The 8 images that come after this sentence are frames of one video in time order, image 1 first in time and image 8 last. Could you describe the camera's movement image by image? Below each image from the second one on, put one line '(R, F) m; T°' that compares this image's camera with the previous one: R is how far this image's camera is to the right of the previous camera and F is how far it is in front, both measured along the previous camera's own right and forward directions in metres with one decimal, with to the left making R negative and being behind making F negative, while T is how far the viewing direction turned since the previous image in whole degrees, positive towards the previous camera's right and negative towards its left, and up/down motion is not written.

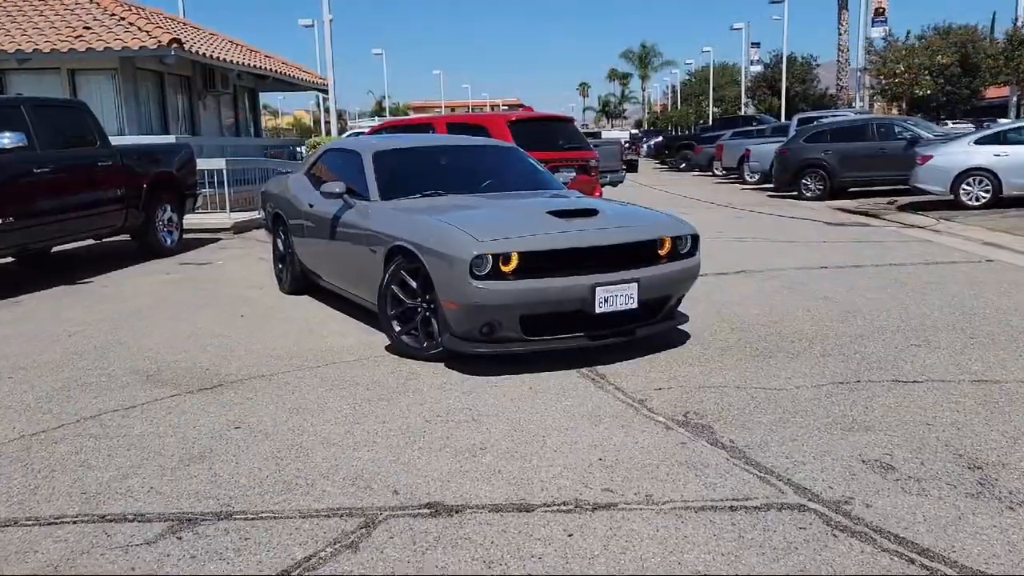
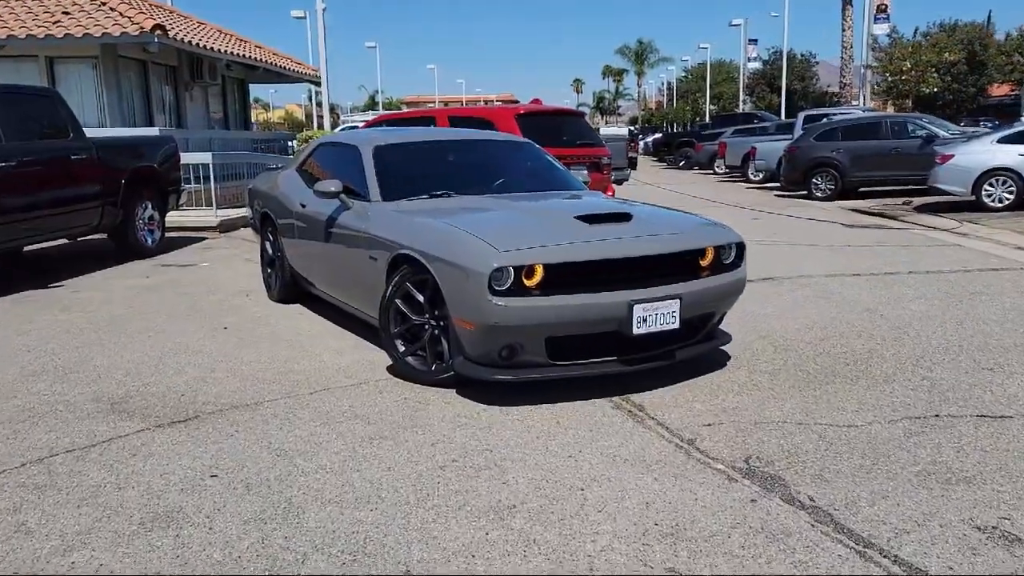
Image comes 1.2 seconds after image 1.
(-0.2, +0.7) m; +1°
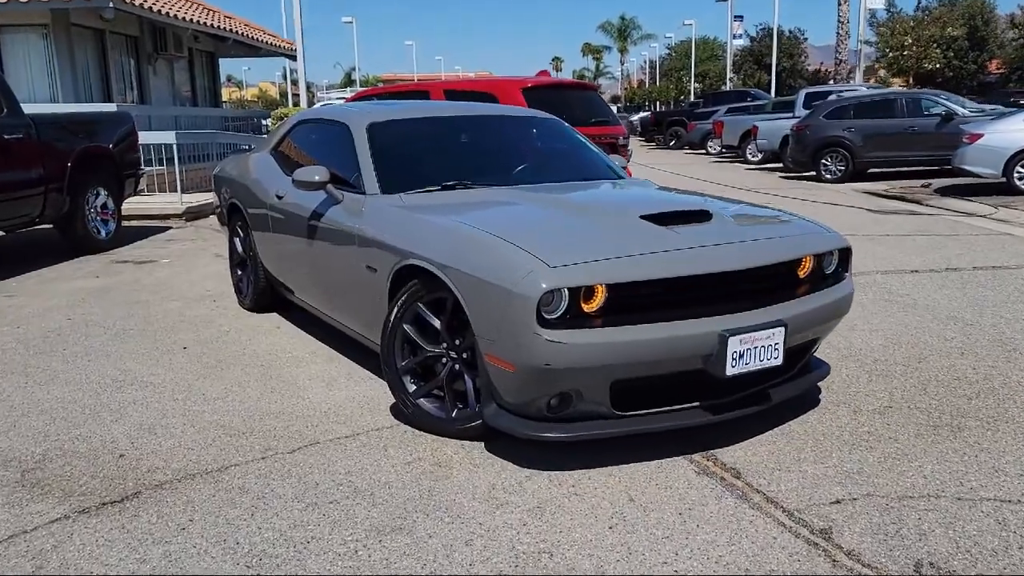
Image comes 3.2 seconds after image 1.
(-0.3, +1.2) m; +2°
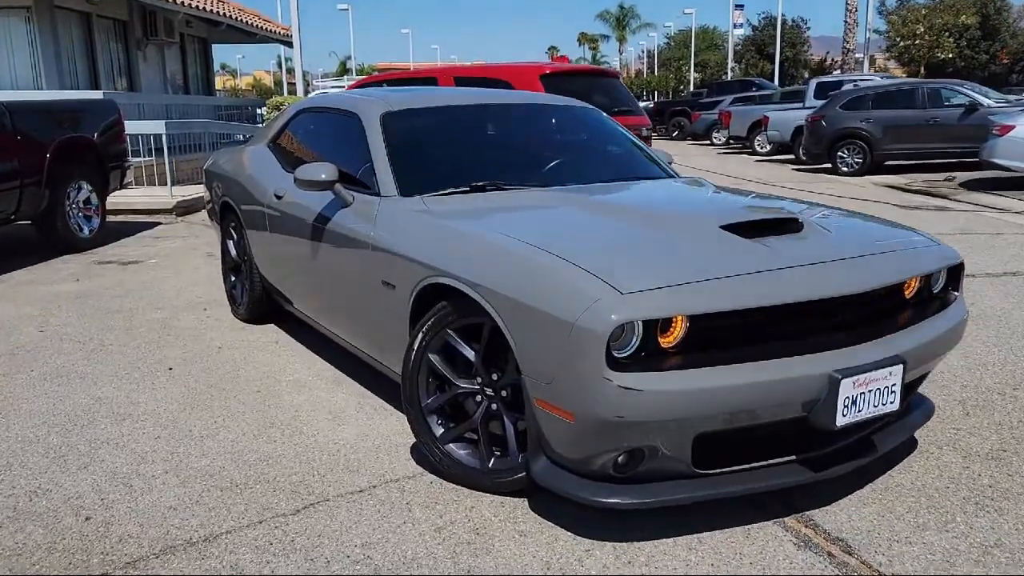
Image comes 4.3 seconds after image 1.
(-0.2, +0.7) m; 0°
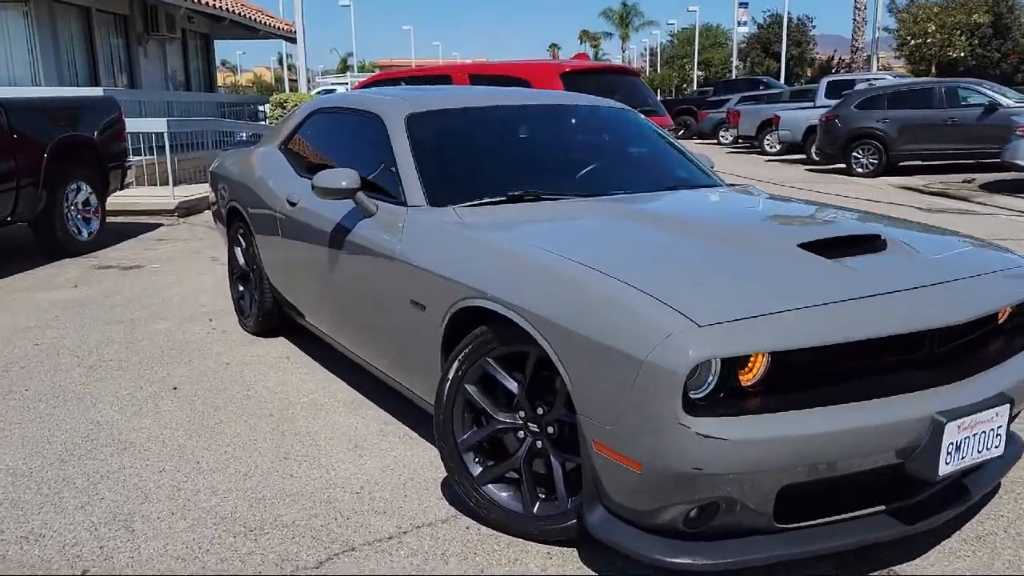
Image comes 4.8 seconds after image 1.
(-0.2, +0.3) m; 0°
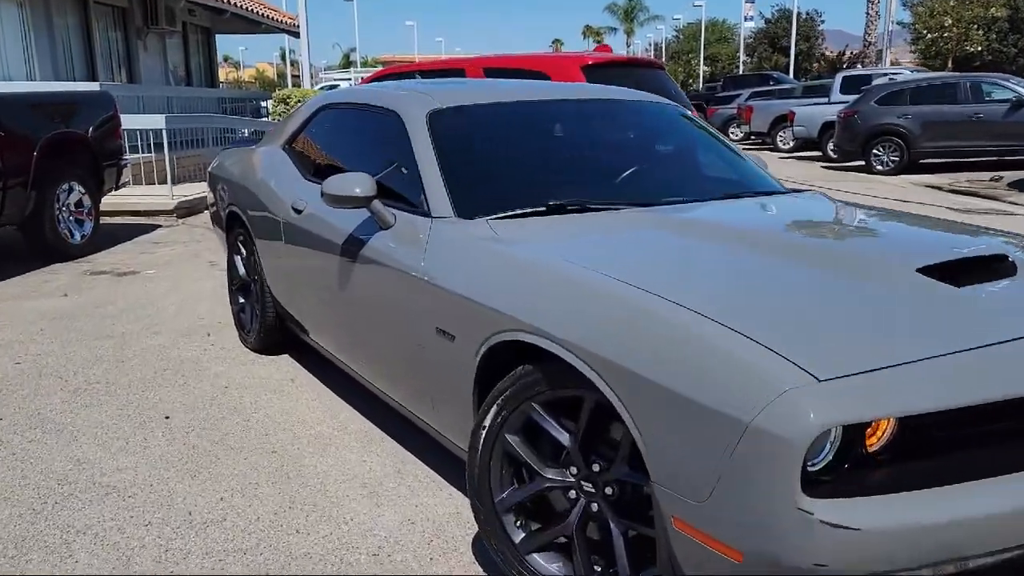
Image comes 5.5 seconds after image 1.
(-0.1, +0.5) m; 0°
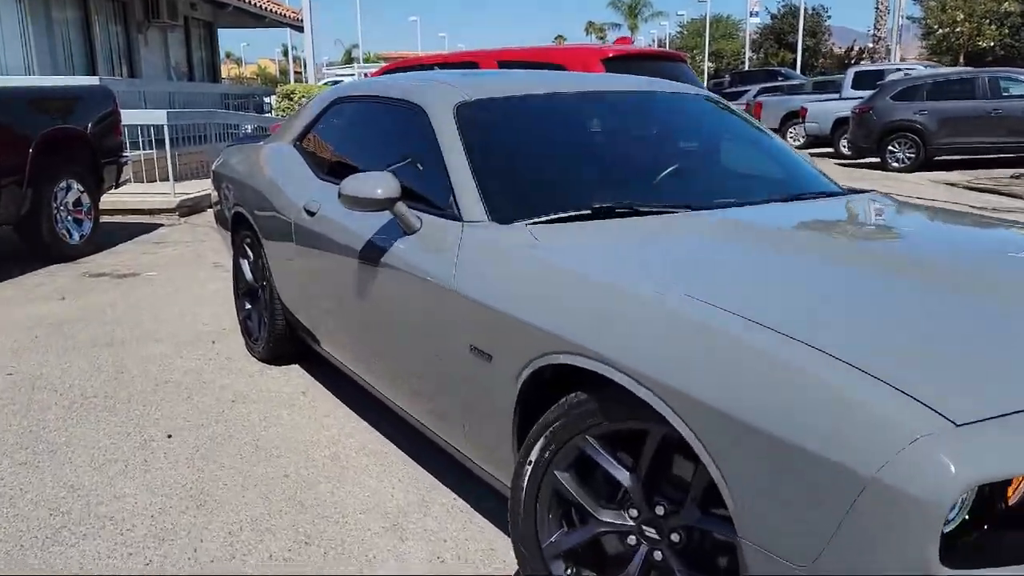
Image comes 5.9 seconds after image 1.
(-0.1, +0.3) m; 0°
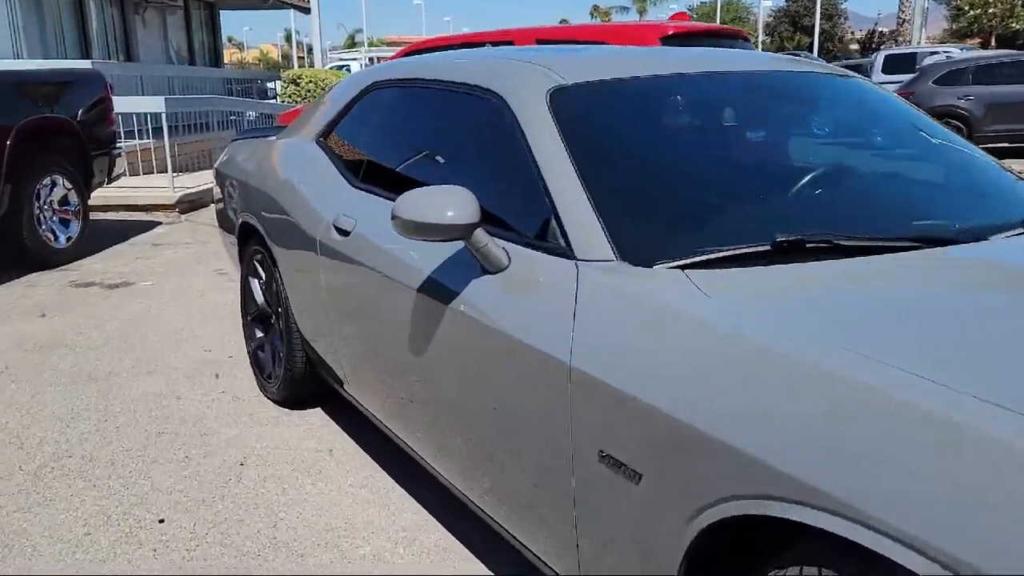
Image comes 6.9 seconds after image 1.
(-0.3, +0.9) m; 0°
